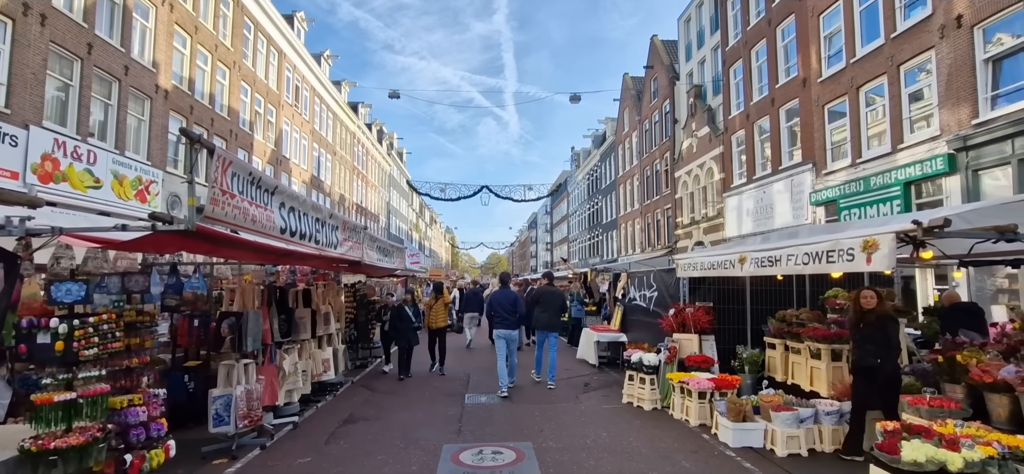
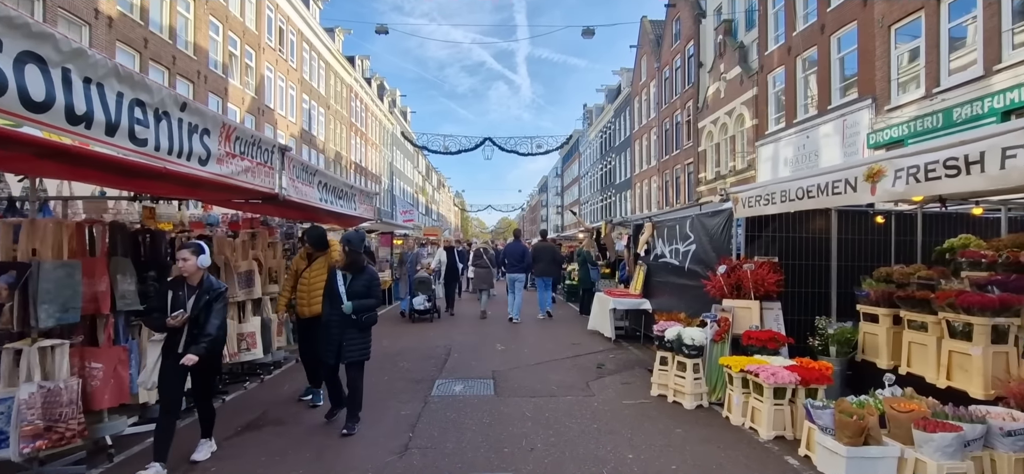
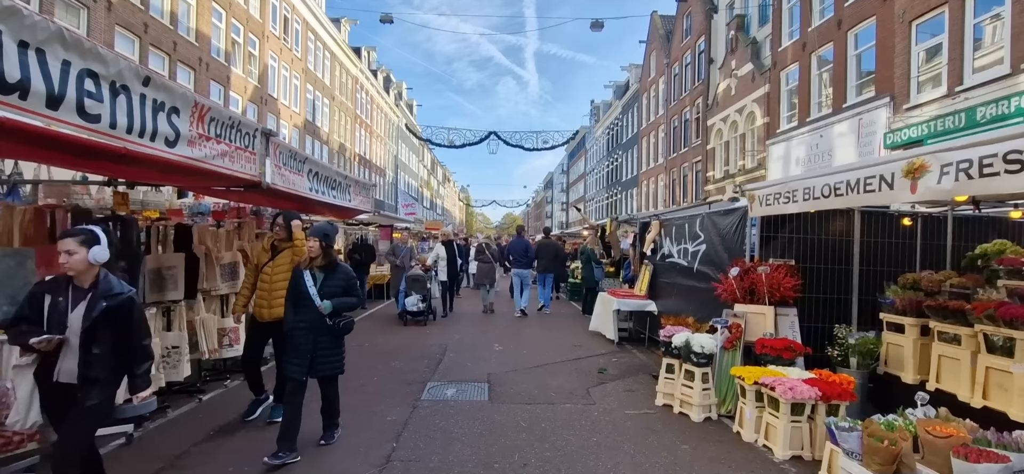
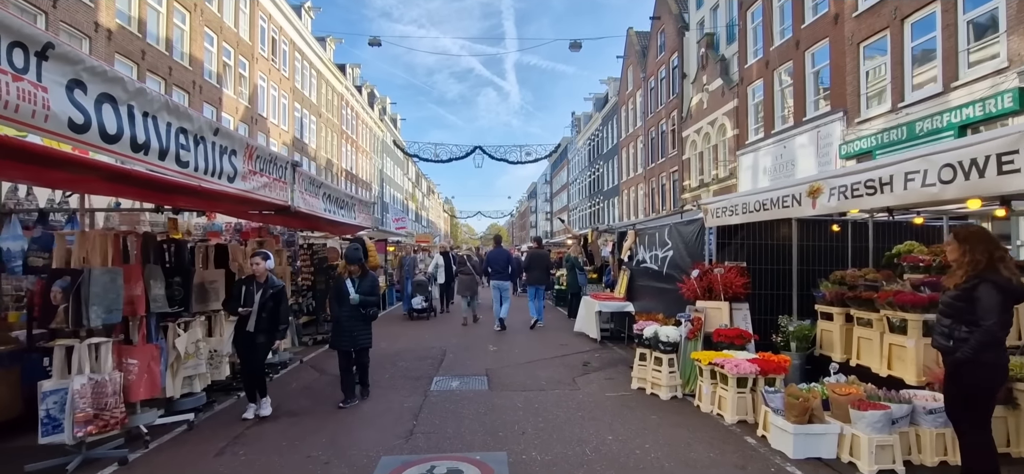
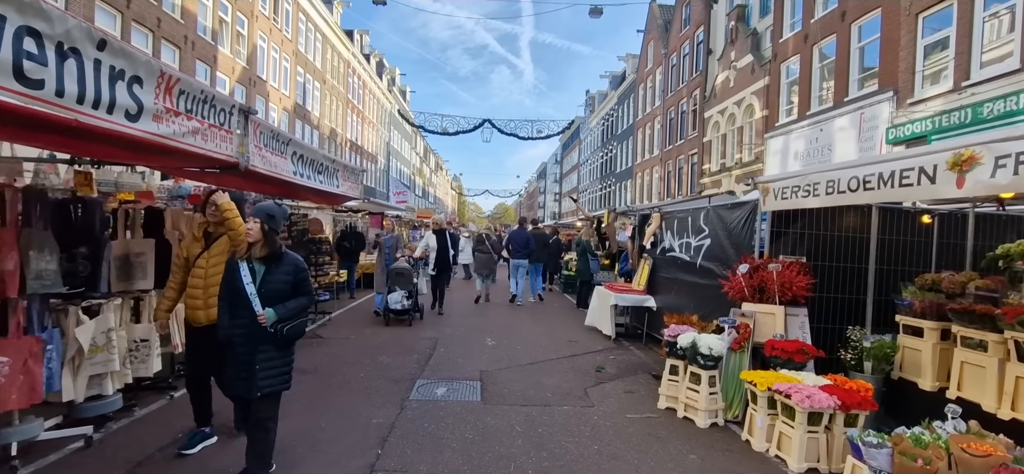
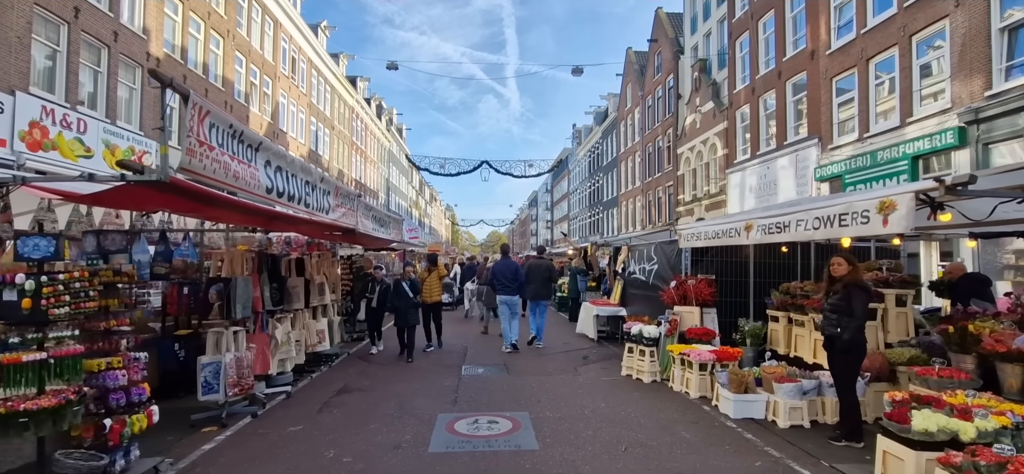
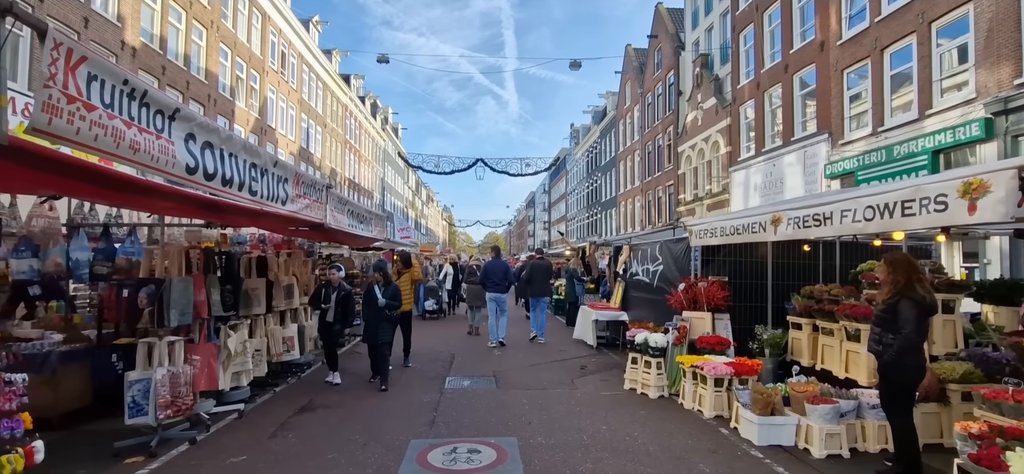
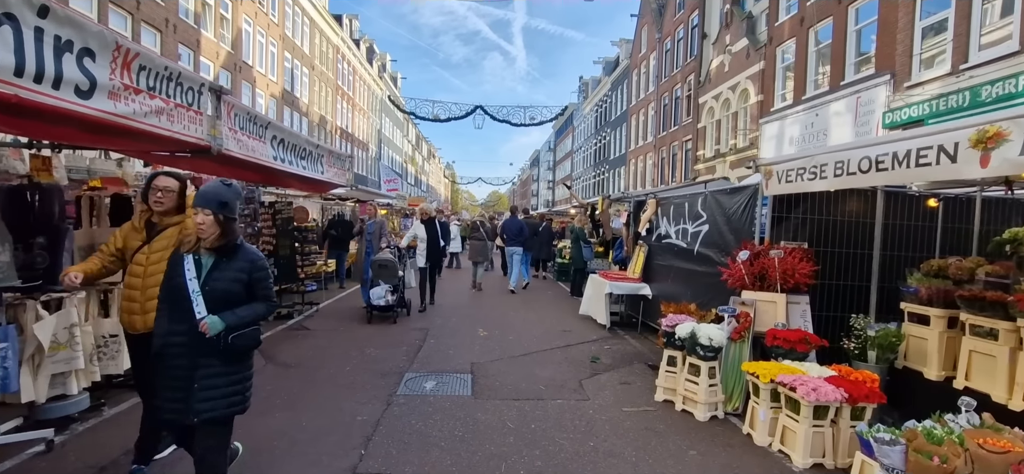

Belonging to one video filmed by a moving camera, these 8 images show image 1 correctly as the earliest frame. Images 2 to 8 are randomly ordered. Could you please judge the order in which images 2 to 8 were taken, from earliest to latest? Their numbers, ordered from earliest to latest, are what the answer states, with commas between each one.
6, 7, 4, 2, 3, 5, 8
